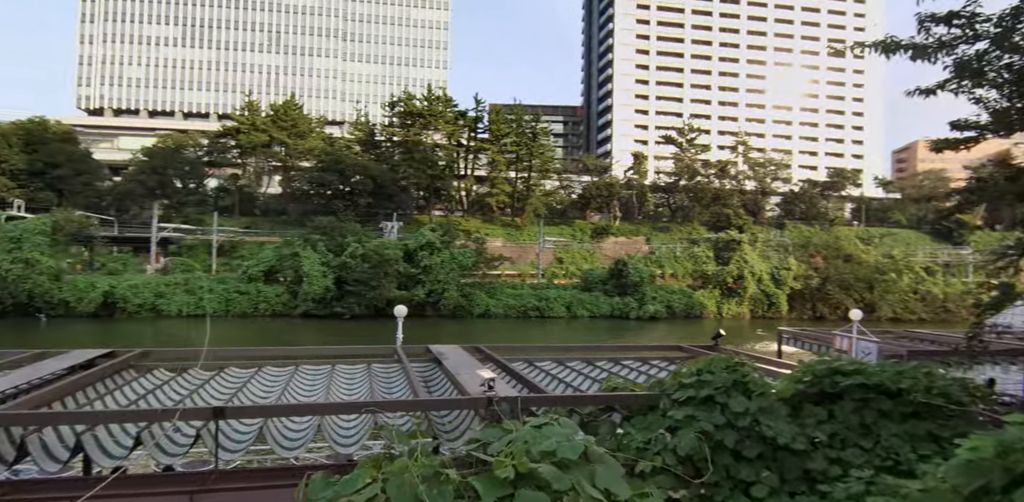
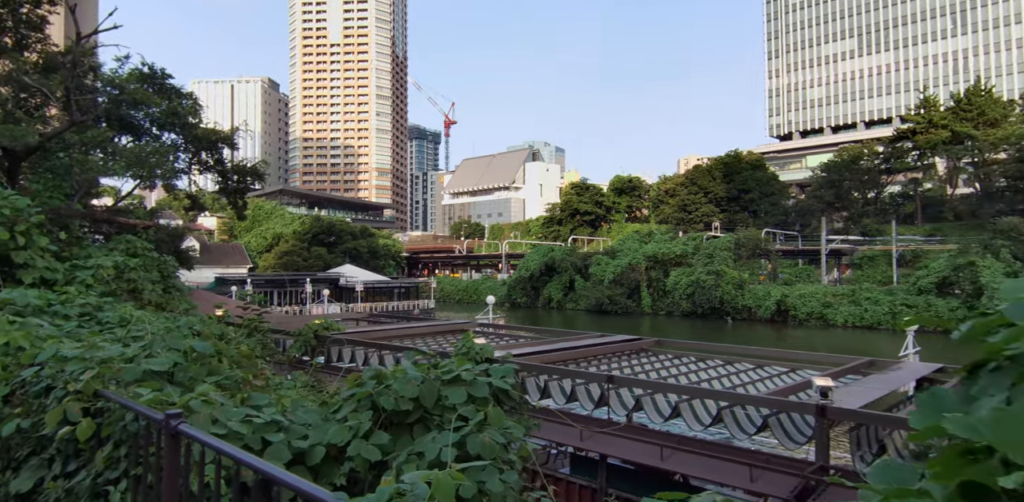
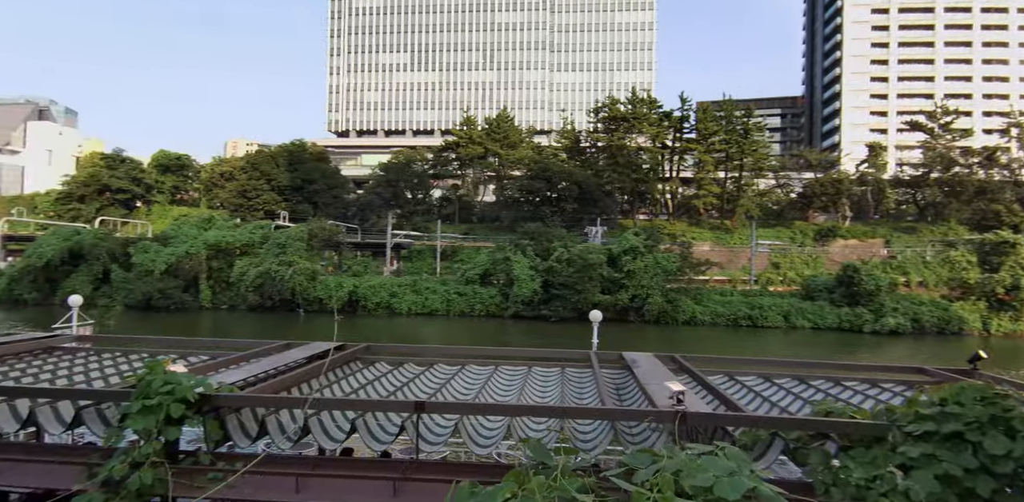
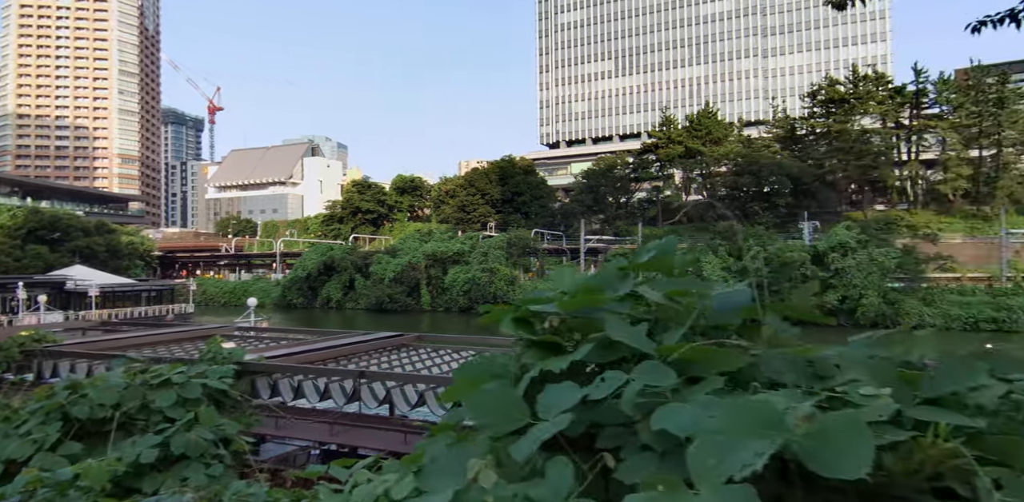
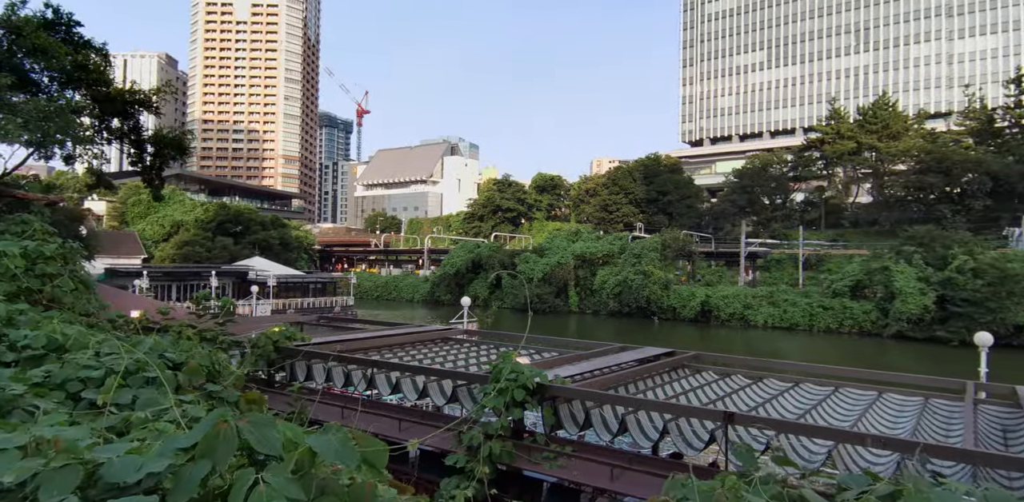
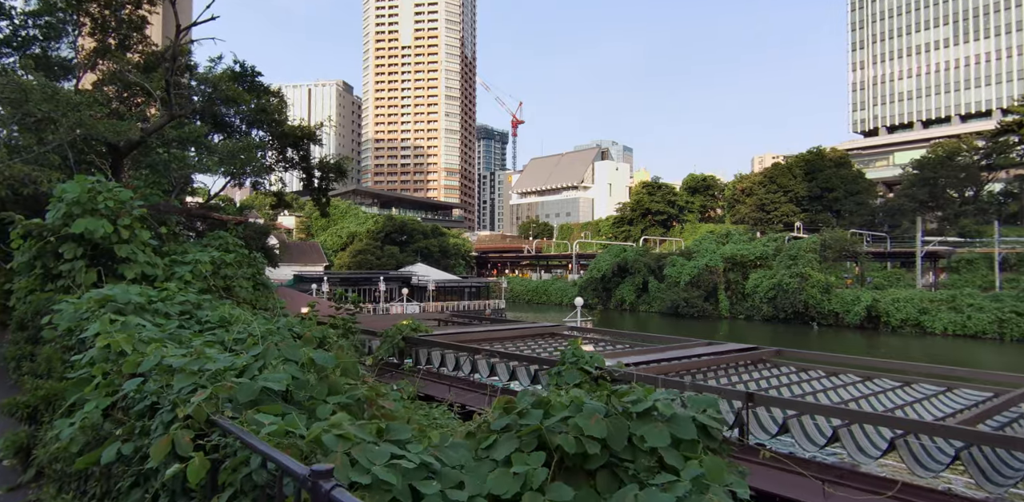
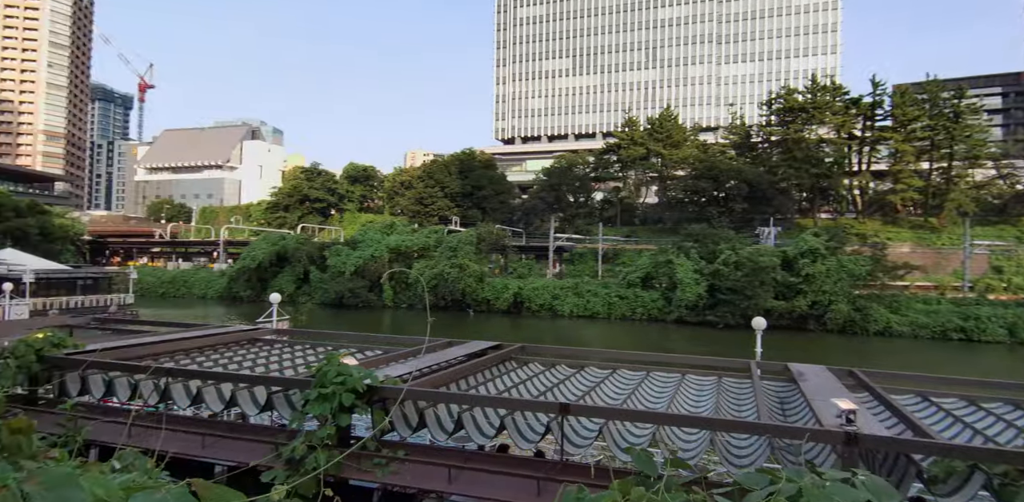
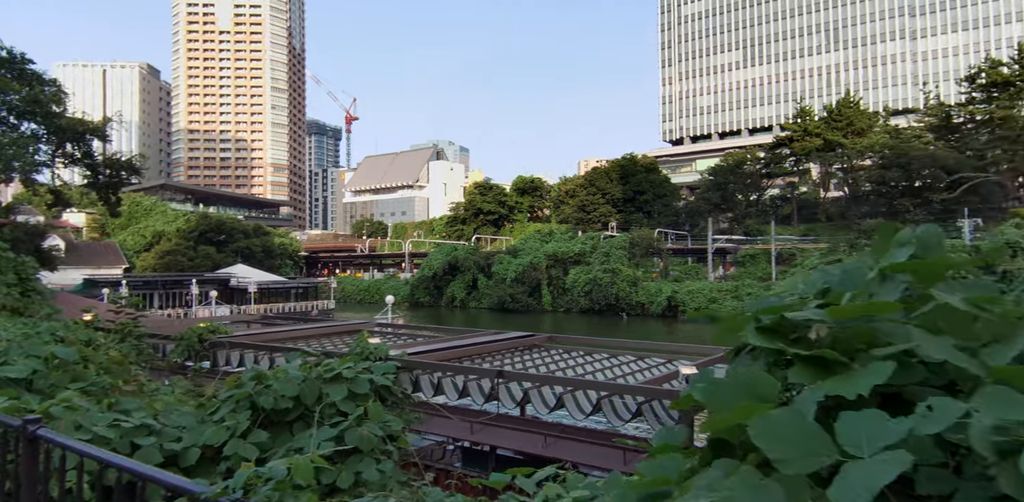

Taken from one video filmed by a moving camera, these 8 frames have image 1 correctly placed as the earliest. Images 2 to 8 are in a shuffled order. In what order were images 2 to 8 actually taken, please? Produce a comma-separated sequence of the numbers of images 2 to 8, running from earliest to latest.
3, 7, 5, 6, 2, 8, 4
